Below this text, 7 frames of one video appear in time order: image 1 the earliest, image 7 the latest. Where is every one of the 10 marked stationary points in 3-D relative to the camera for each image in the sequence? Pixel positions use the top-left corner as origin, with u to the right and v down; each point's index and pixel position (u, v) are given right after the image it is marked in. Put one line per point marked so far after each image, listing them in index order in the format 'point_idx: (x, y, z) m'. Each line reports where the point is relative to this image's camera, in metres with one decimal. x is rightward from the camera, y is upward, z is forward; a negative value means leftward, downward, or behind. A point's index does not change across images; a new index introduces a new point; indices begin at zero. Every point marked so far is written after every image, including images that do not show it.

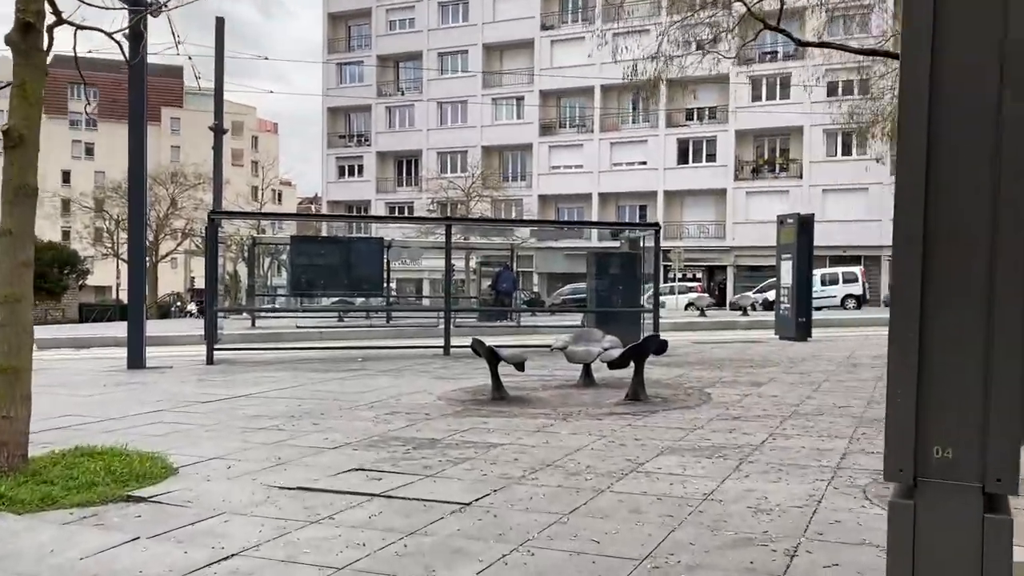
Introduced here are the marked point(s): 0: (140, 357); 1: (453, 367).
0: (-5.9, -1.1, +13.9) m
1: (-0.8, -1.2, +12.8) m
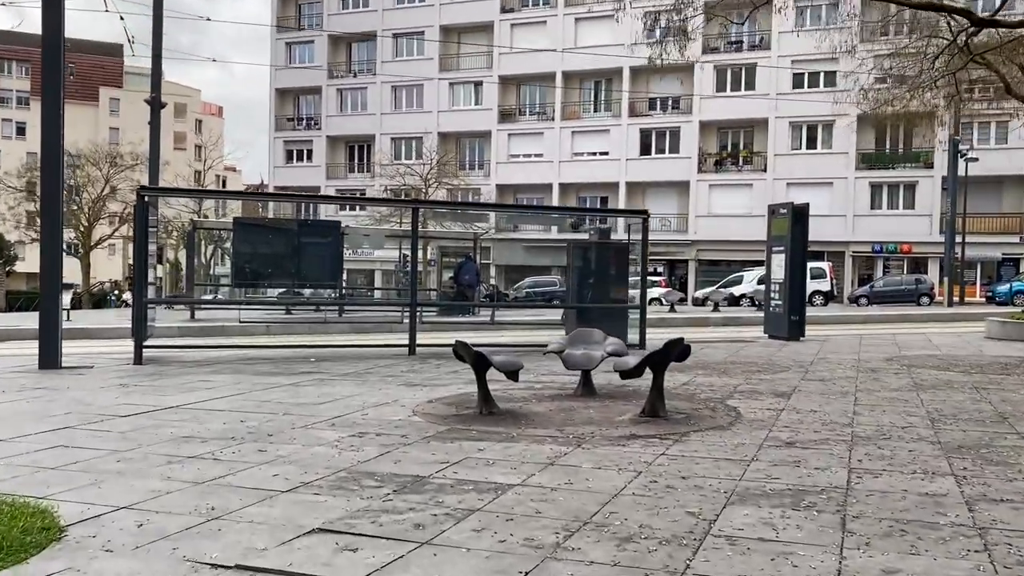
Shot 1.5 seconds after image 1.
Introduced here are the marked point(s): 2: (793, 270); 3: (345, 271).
0: (-6.3, -0.9, +11.9) m
1: (-1.1, -1.1, +11.0) m
2: (+5.2, +0.4, +16.2) m
3: (-2.8, +0.3, +14.3) m
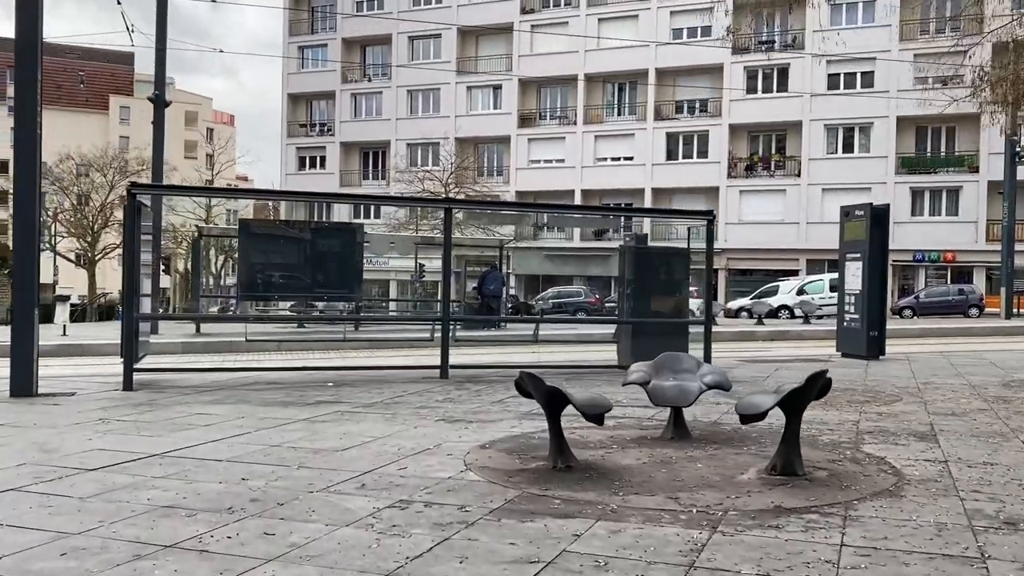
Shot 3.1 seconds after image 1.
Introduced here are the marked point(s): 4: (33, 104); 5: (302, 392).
0: (-5.6, -1.1, +10.1) m
1: (-0.5, -1.2, +9.2) m
2: (+5.9, +0.2, +14.3) m
3: (-2.1, +0.1, +12.5) m
4: (-5.4, +2.0, +9.8) m
5: (-2.5, -1.2, +10.4) m
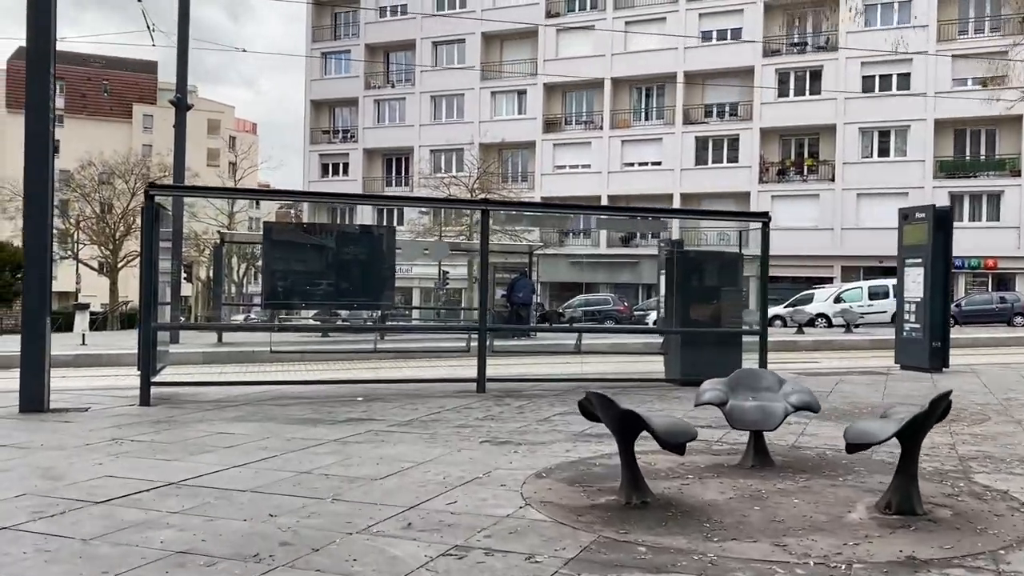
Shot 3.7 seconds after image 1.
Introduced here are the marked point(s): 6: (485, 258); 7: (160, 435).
0: (-5.1, -1.2, +9.4) m
1: (0.0, -1.3, +8.4) m
2: (+6.5, +0.1, +13.4) m
3: (-1.6, 0.0, +11.8) m
4: (-4.9, +1.9, +9.1) m
5: (-2.0, -1.3, +9.7) m
6: (-0.4, +0.4, +11.2) m
7: (-3.2, -1.3, +8.0) m
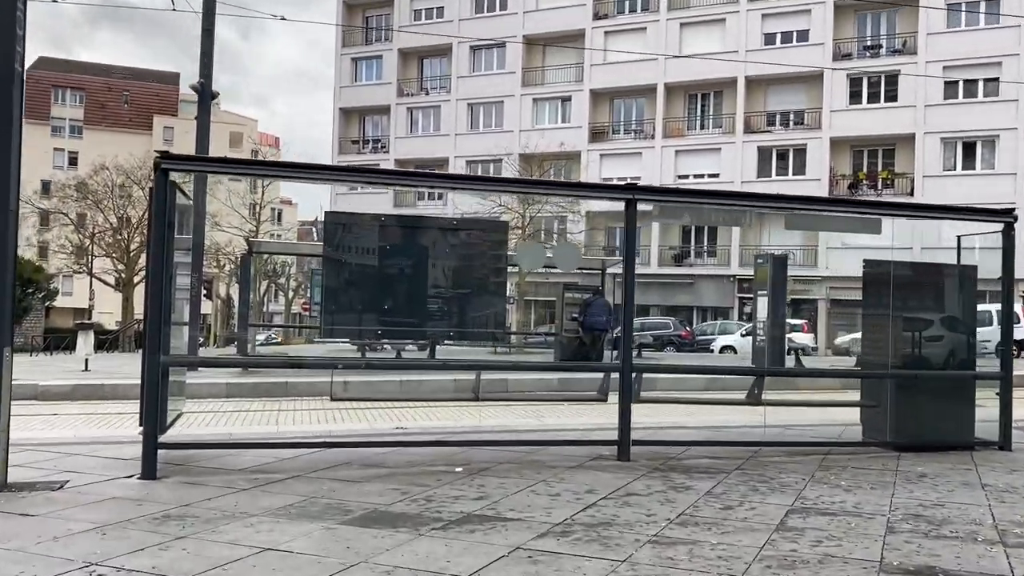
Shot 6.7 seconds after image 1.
0: (-3.8, -1.3, +6.2) m
1: (+1.3, -1.4, +5.1) m
2: (+7.9, -0.3, +10.1) m
3: (-0.2, -0.2, +8.5) m
4: (-3.5, +1.8, +6.0) m
5: (-0.7, -1.5, +6.4) m
6: (+1.1, +0.2, +8.0) m
7: (-1.9, -1.4, +4.8) m
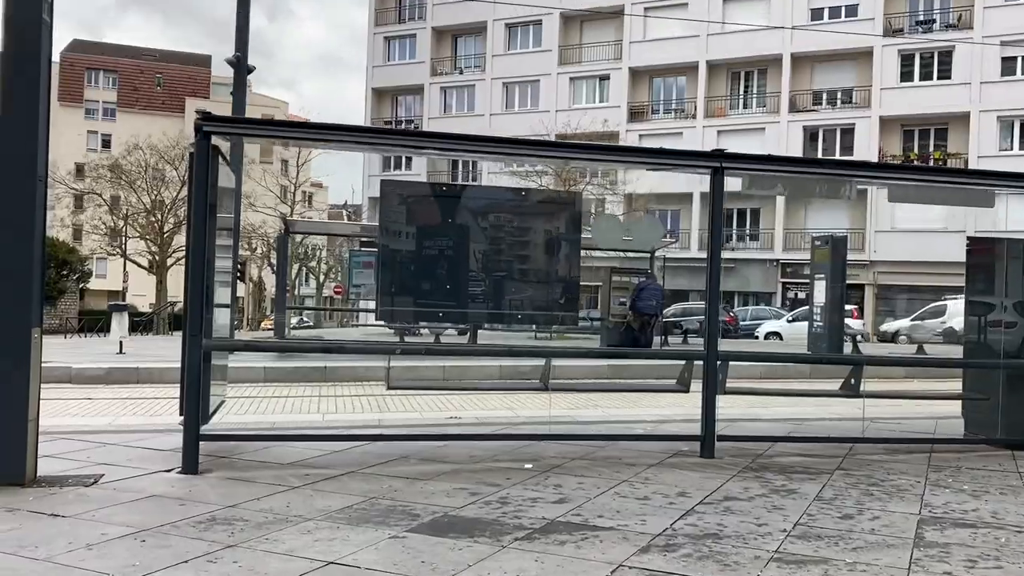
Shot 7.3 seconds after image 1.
0: (-3.2, -1.1, +5.7) m
1: (+1.8, -1.3, +4.4) m
2: (+8.6, -0.1, +9.1) m
3: (+0.4, 0.0, +7.8) m
4: (-2.9, +2.0, +5.3) m
5: (-0.1, -1.3, +5.8) m
6: (+1.6, +0.4, +7.2) m
7: (-1.4, -1.3, +4.1) m
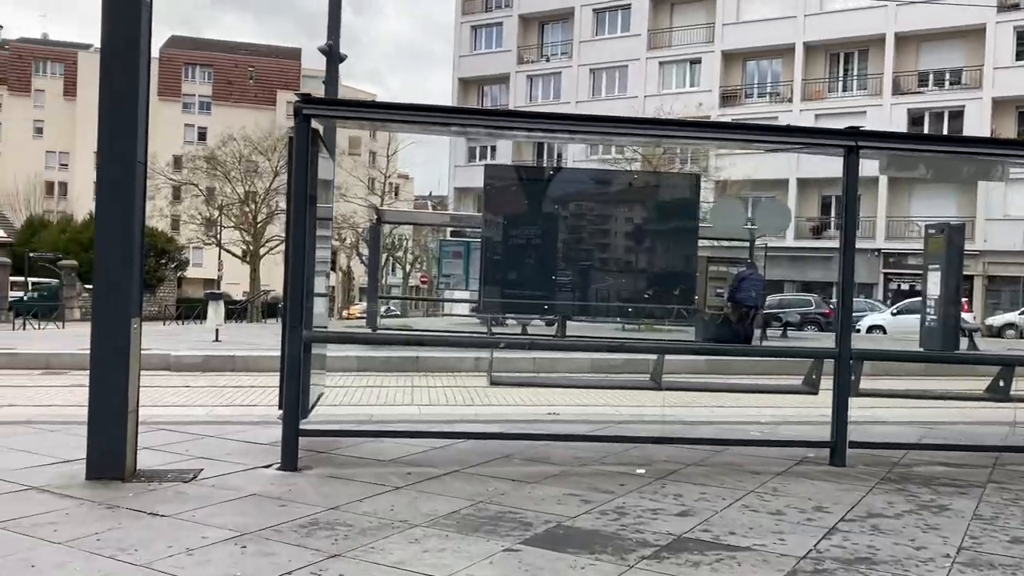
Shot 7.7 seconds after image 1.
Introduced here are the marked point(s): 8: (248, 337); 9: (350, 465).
0: (-2.5, -1.1, +5.5) m
1: (+2.4, -1.3, +3.8) m
2: (+9.6, 0.0, +7.8) m
3: (+1.4, 0.0, +7.3) m
4: (-2.2, +2.1, +5.1) m
5: (+0.6, -1.3, +5.3) m
6: (+2.5, +0.4, +6.6) m
7: (-0.8, -1.3, +3.8) m
8: (-5.7, -1.1, +18.9) m
9: (-1.2, -1.2, +6.2) m
